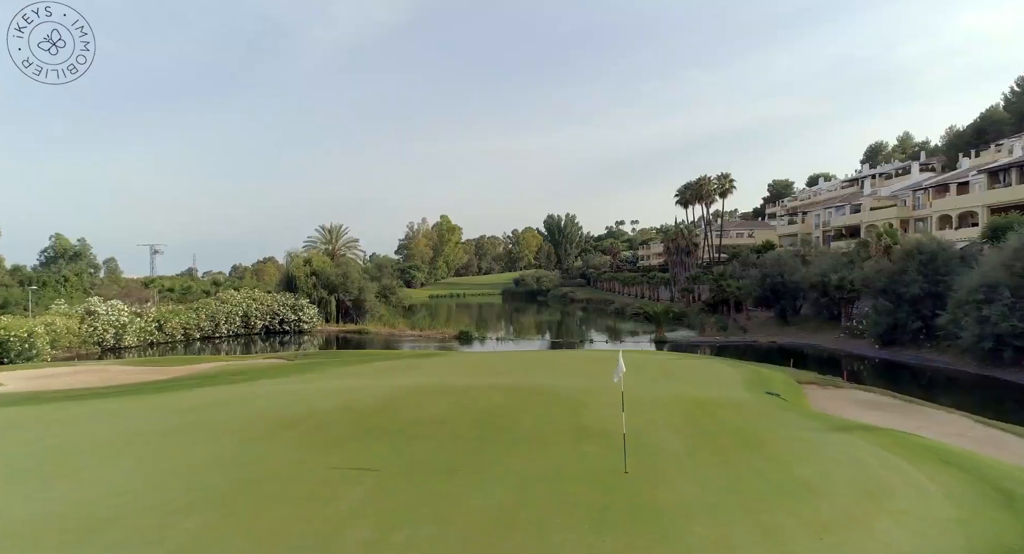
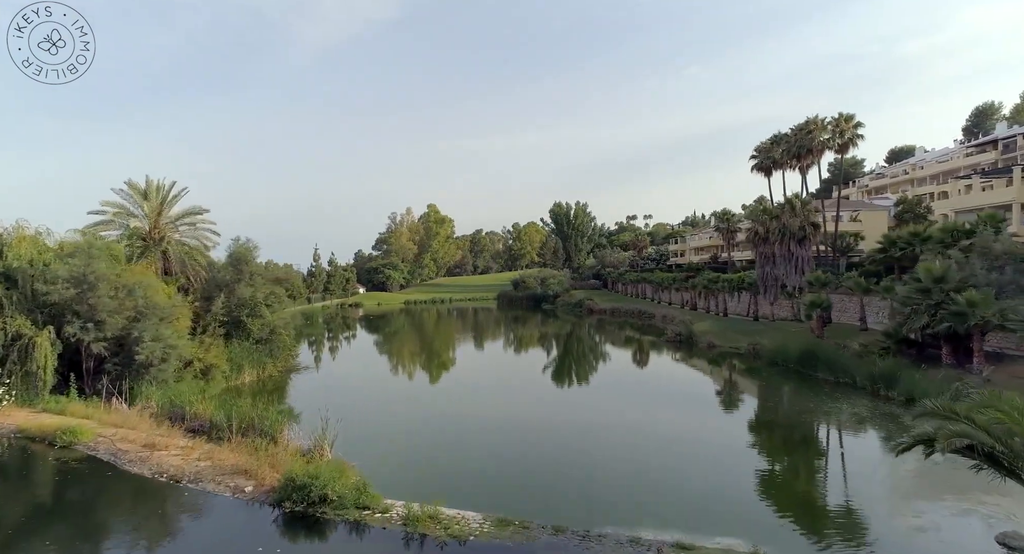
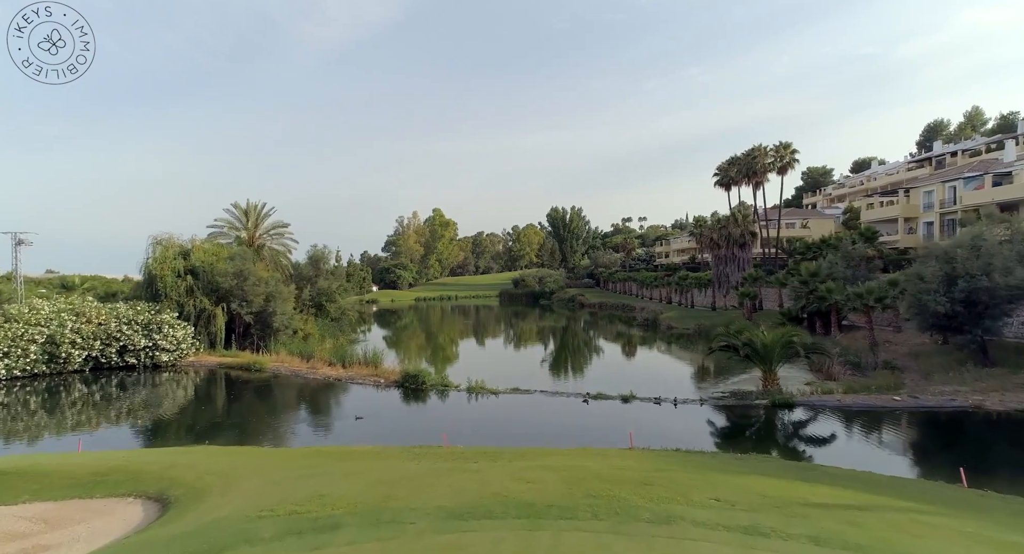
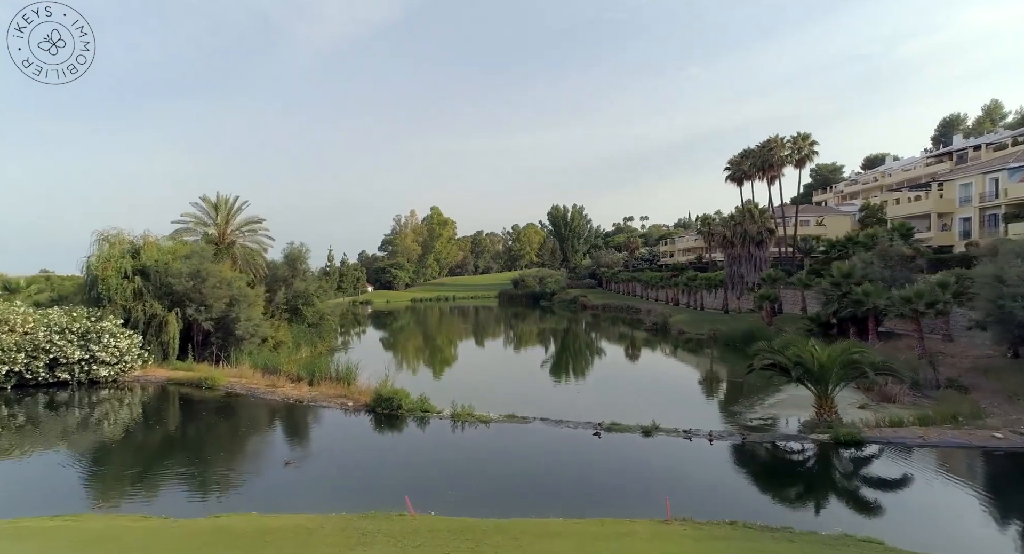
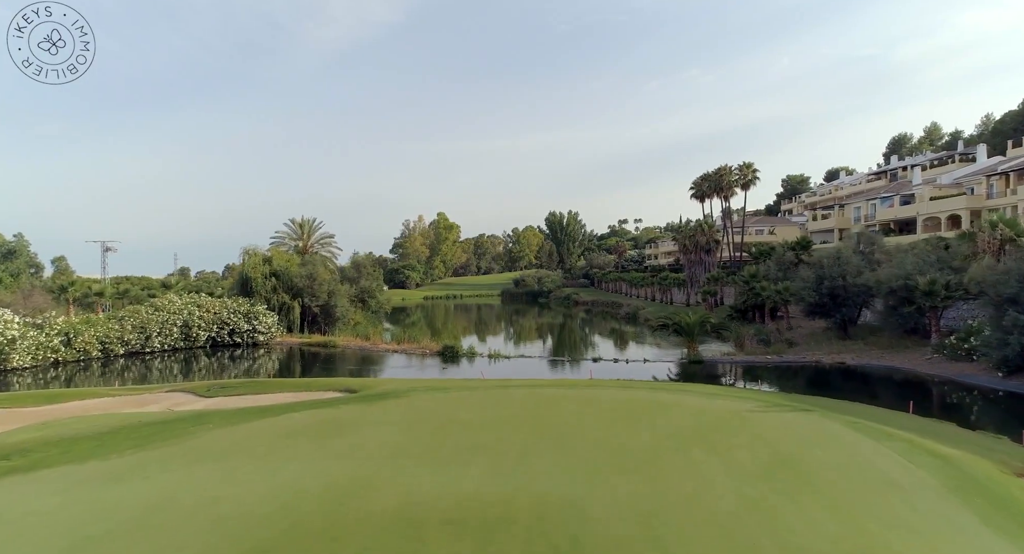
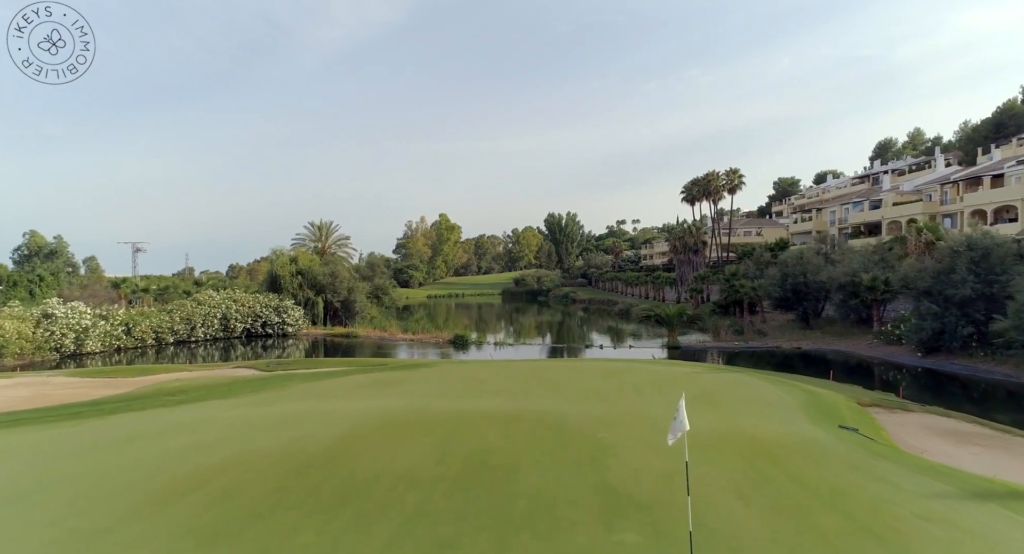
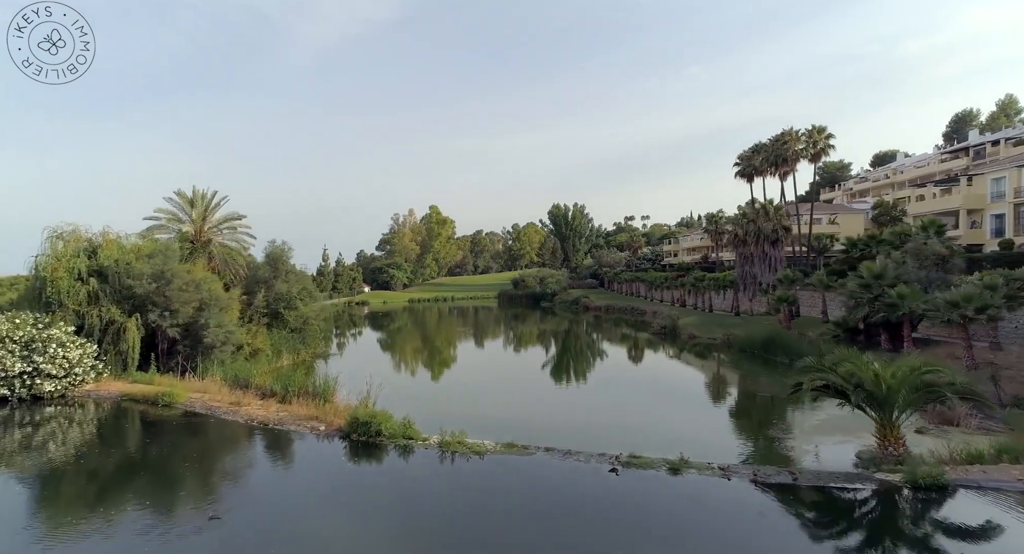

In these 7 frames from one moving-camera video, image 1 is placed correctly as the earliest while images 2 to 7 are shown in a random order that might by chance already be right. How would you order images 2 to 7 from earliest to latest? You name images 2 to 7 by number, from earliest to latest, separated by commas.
6, 5, 3, 4, 7, 2
